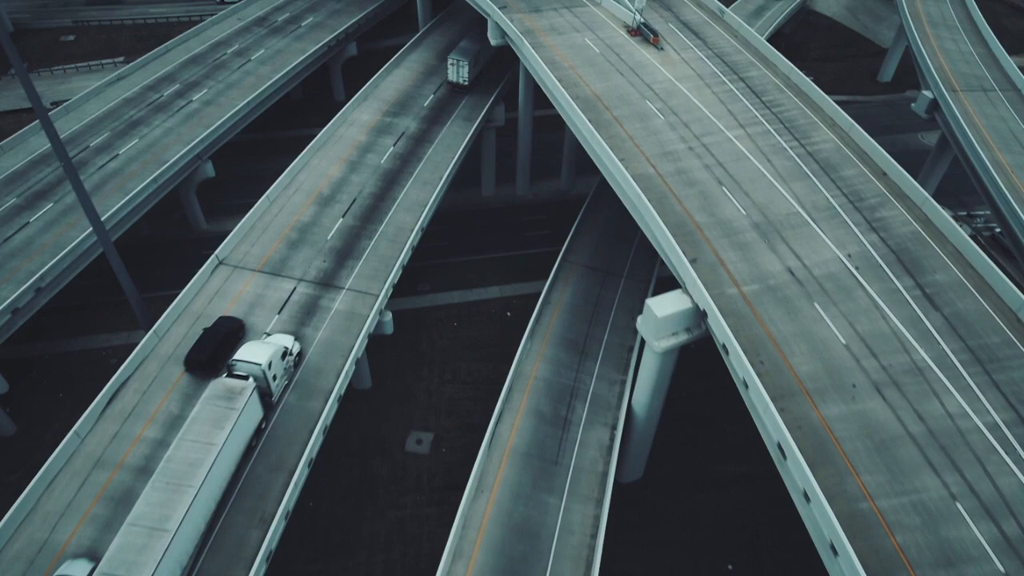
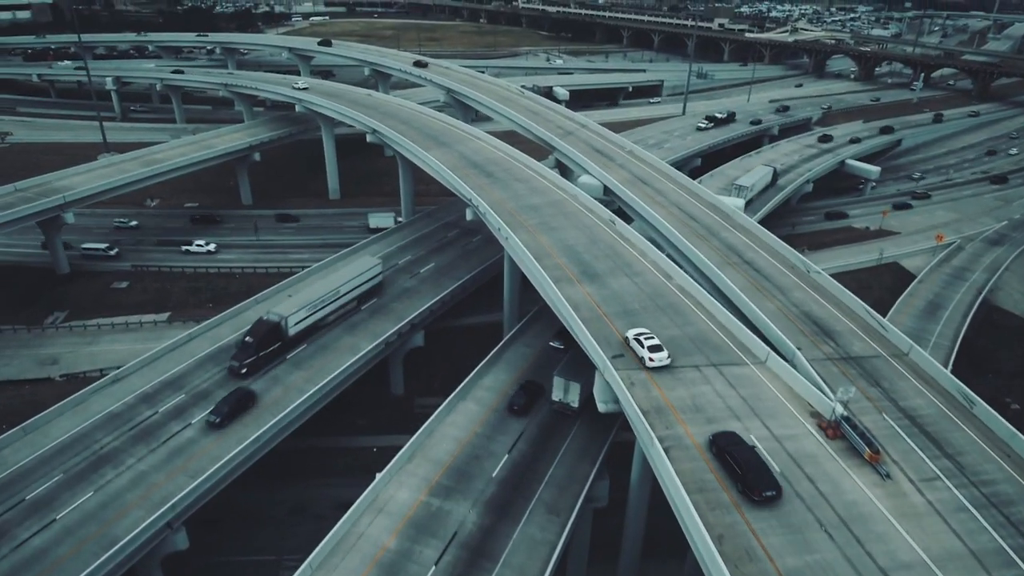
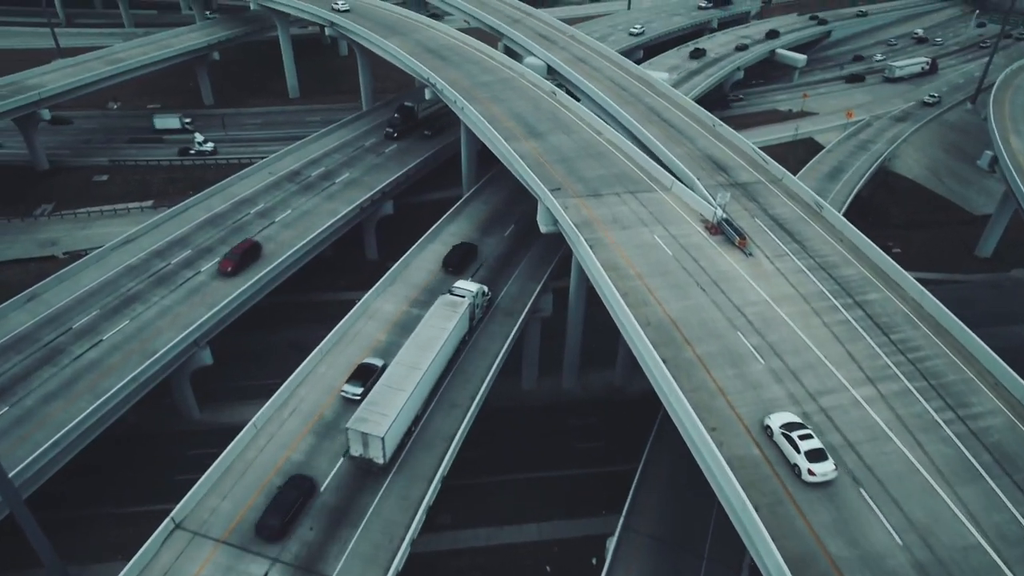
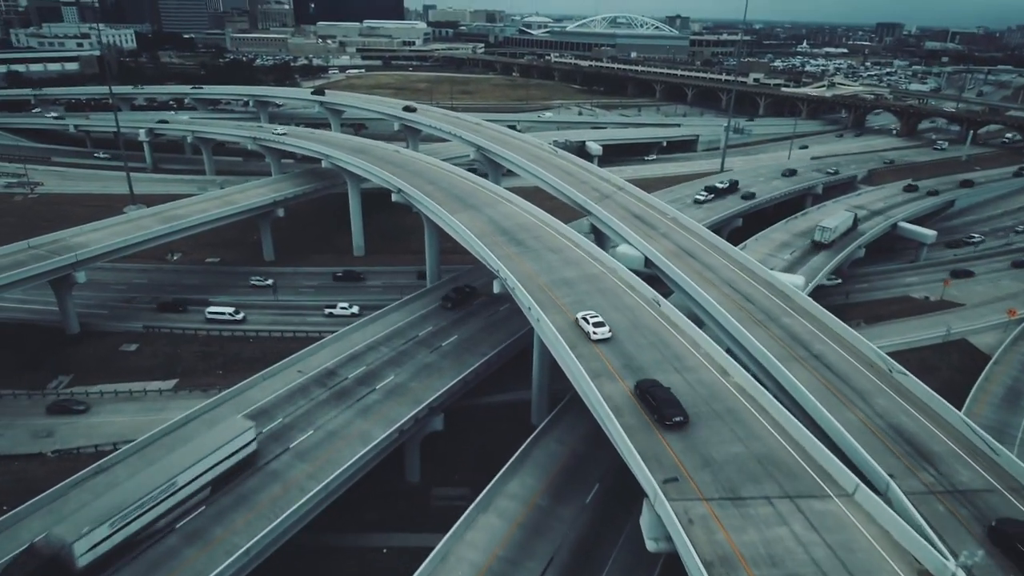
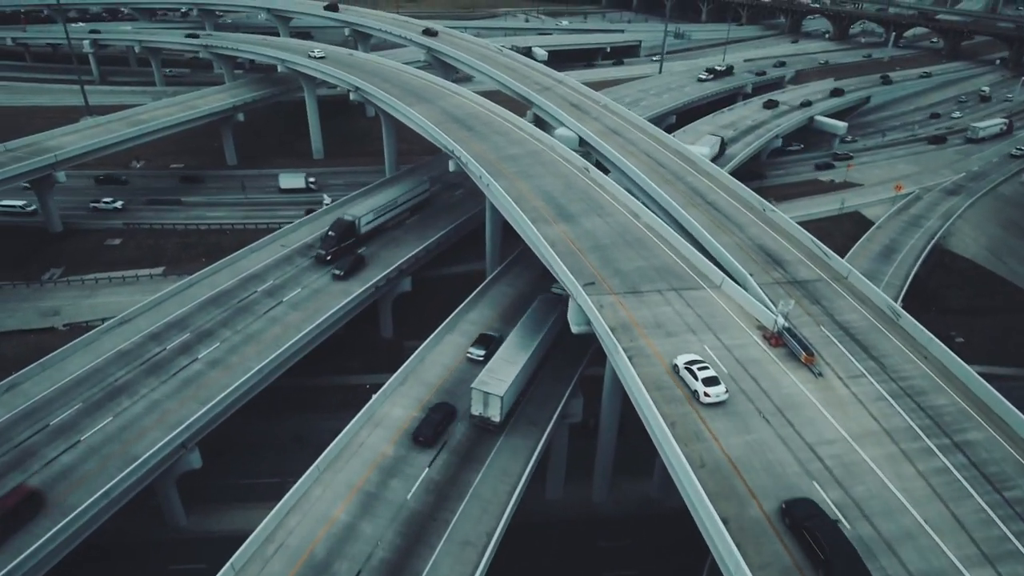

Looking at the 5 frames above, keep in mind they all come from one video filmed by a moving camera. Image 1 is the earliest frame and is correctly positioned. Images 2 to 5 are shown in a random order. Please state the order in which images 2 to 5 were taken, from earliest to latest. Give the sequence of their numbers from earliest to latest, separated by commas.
3, 5, 2, 4
